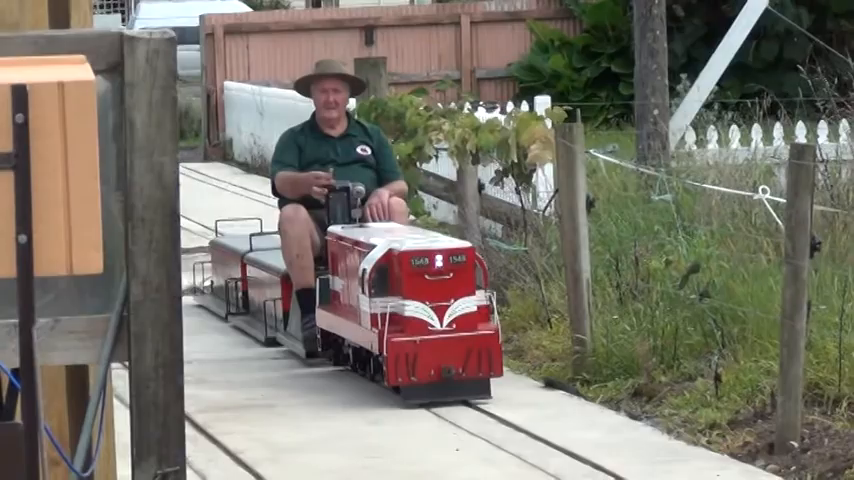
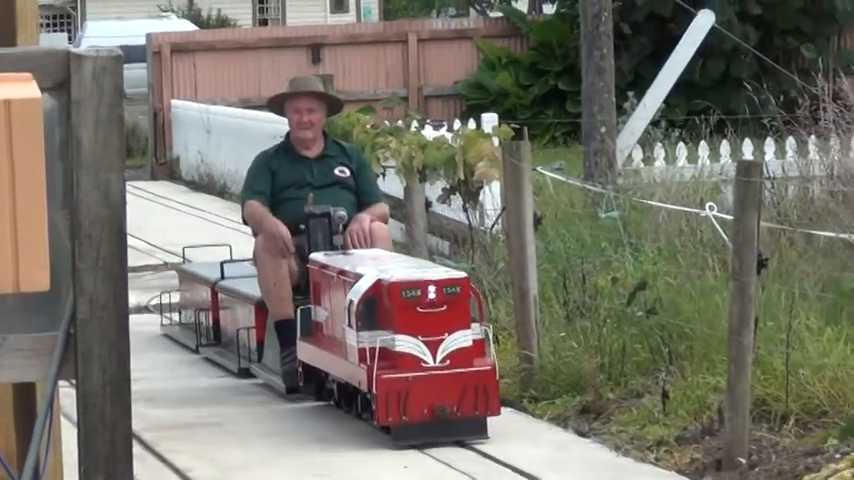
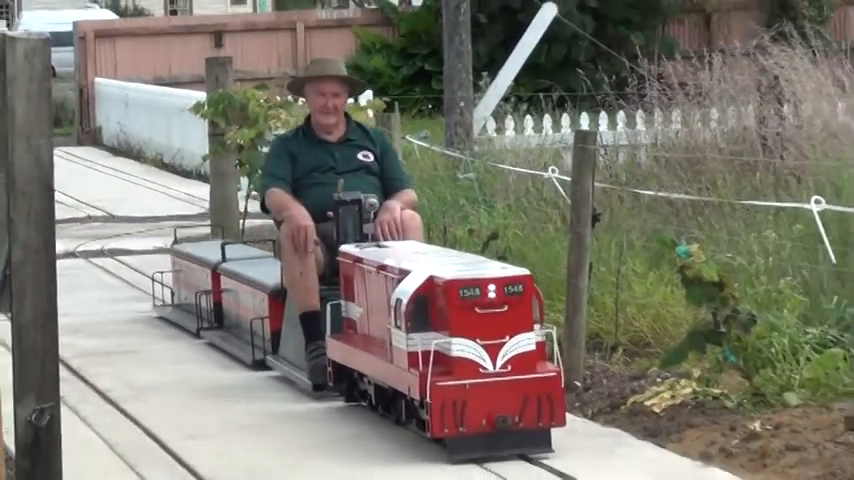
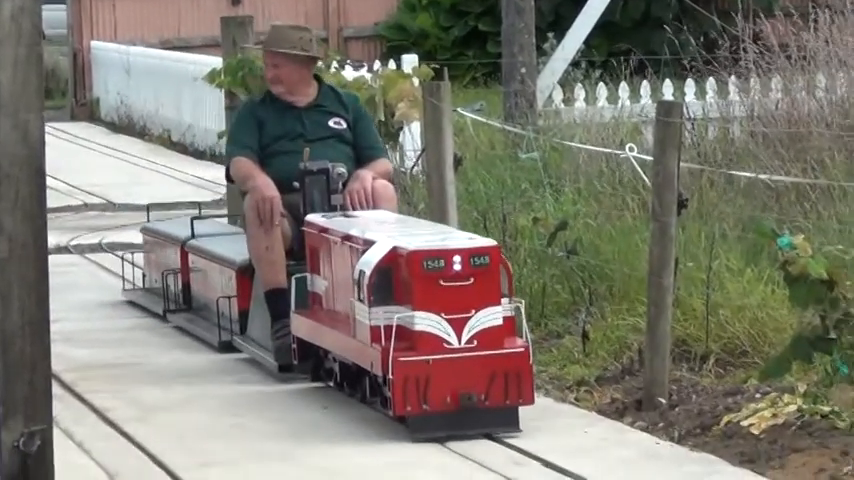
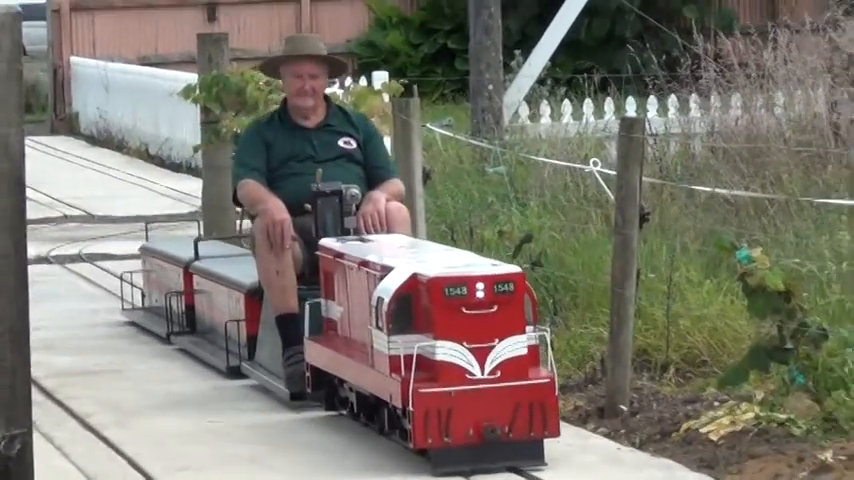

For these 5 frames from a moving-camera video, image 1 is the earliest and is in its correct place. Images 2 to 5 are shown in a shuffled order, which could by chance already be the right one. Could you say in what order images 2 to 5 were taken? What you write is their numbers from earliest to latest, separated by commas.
2, 4, 5, 3
